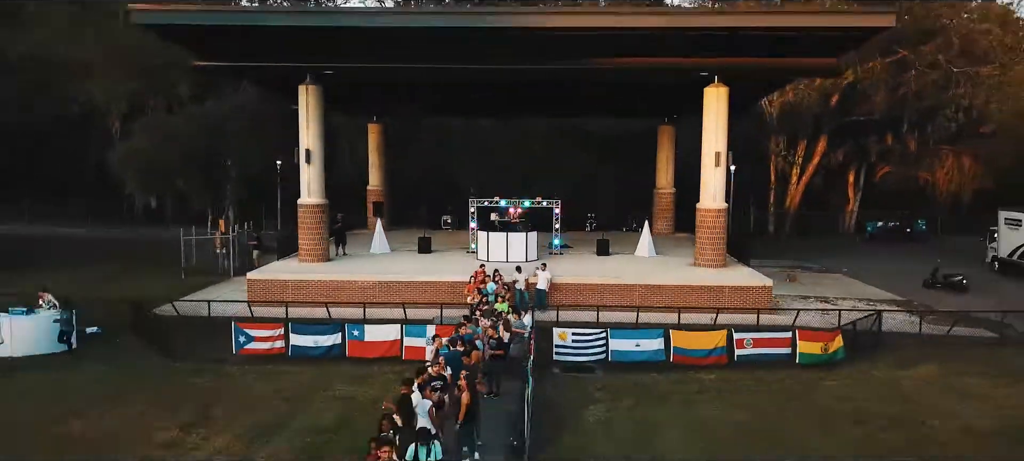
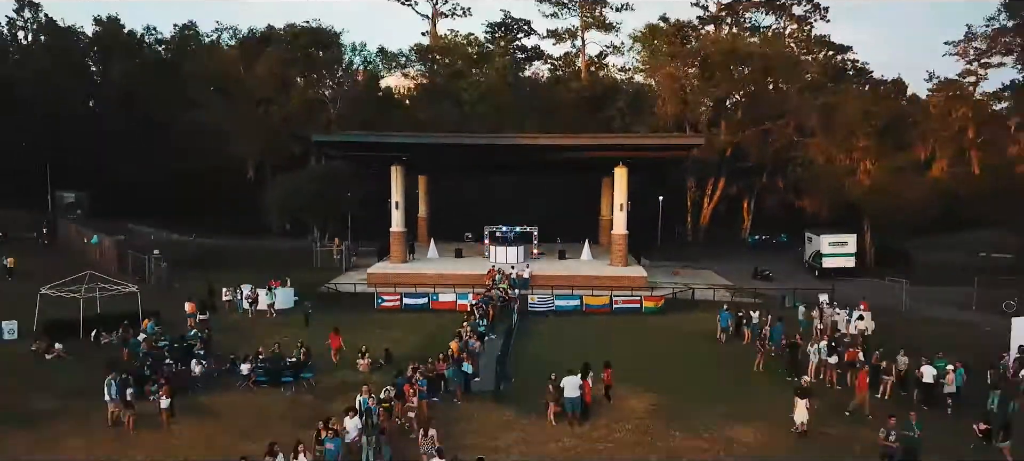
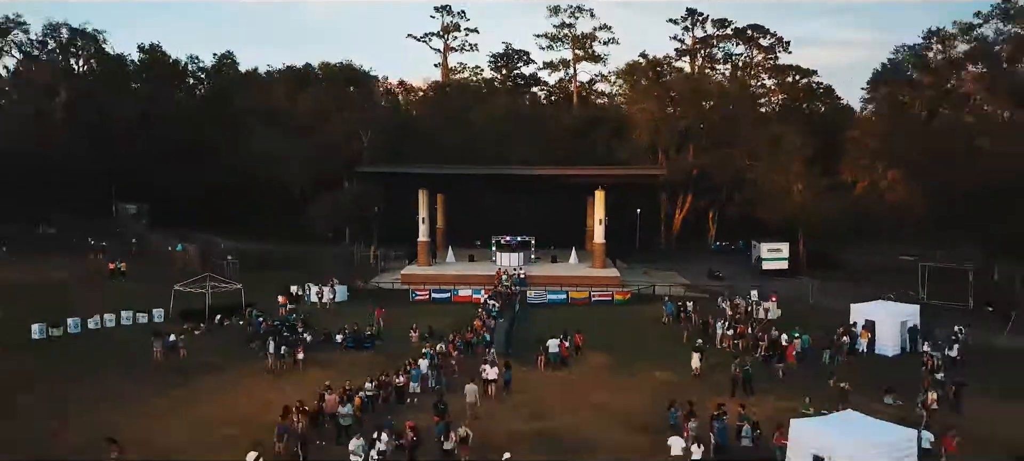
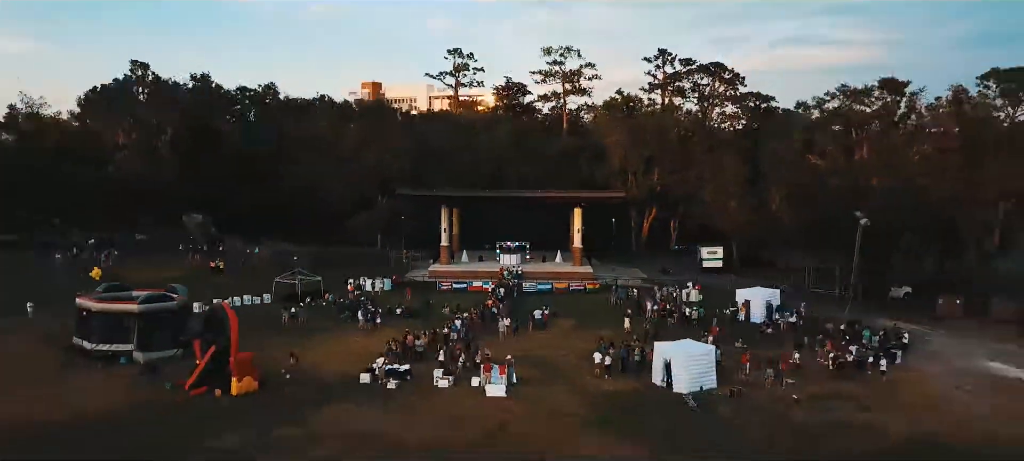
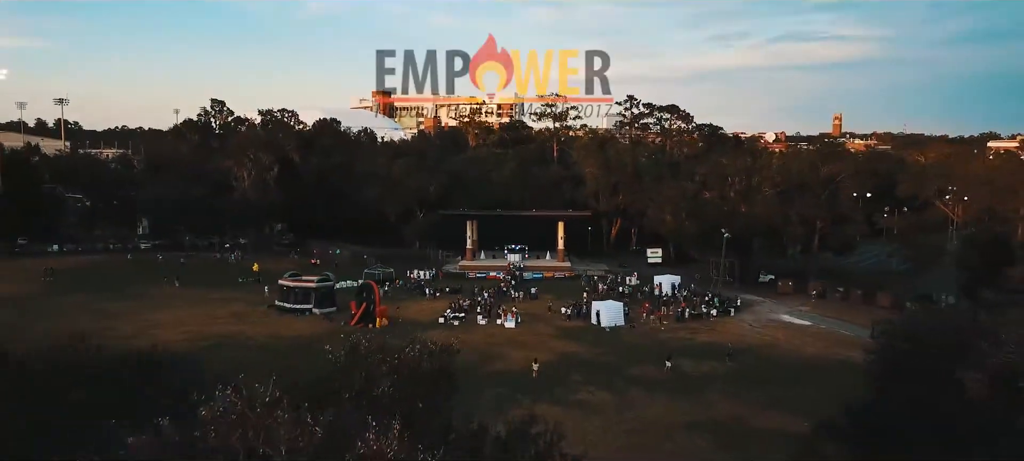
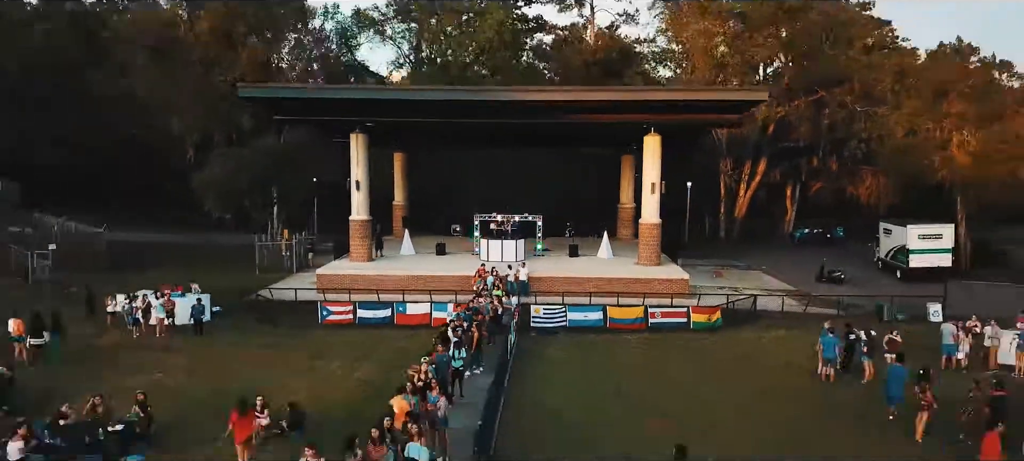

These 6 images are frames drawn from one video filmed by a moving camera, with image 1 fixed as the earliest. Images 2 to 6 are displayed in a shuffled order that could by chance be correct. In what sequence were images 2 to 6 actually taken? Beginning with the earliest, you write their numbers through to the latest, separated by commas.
6, 2, 3, 4, 5
